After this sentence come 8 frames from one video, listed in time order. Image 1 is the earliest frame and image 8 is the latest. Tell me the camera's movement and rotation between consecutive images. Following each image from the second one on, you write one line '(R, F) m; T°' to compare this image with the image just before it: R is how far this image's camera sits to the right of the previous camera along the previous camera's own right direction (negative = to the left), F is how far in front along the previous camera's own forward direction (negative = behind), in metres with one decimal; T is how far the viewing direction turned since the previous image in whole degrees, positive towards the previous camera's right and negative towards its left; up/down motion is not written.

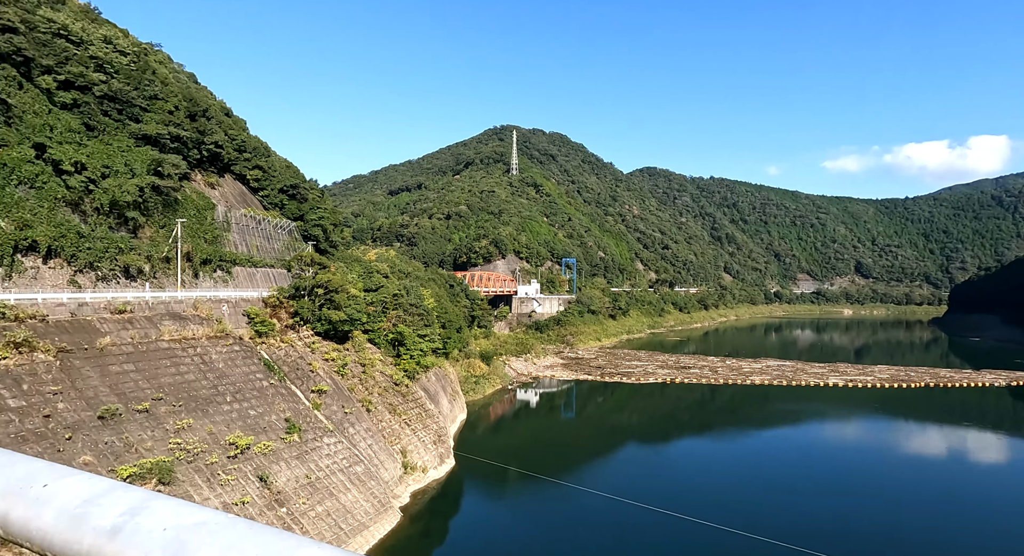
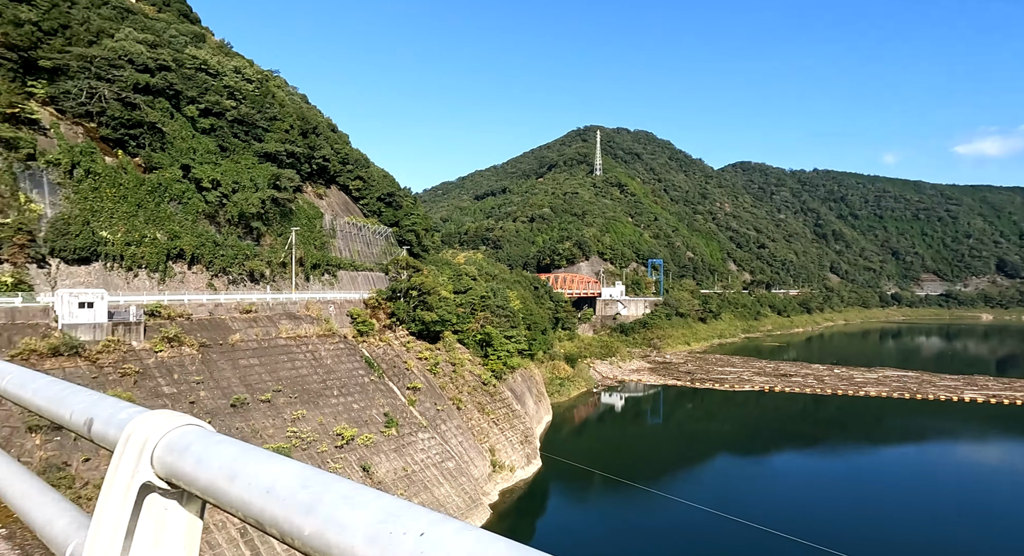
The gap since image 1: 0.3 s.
(-0.2, -1.0) m; -8°
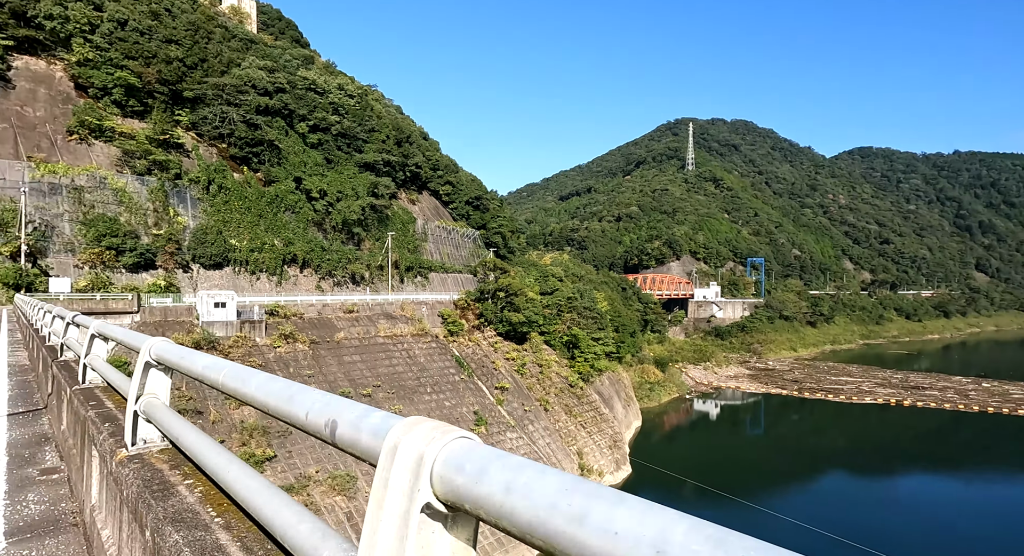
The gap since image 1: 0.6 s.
(-0.1, -0.7) m; -8°
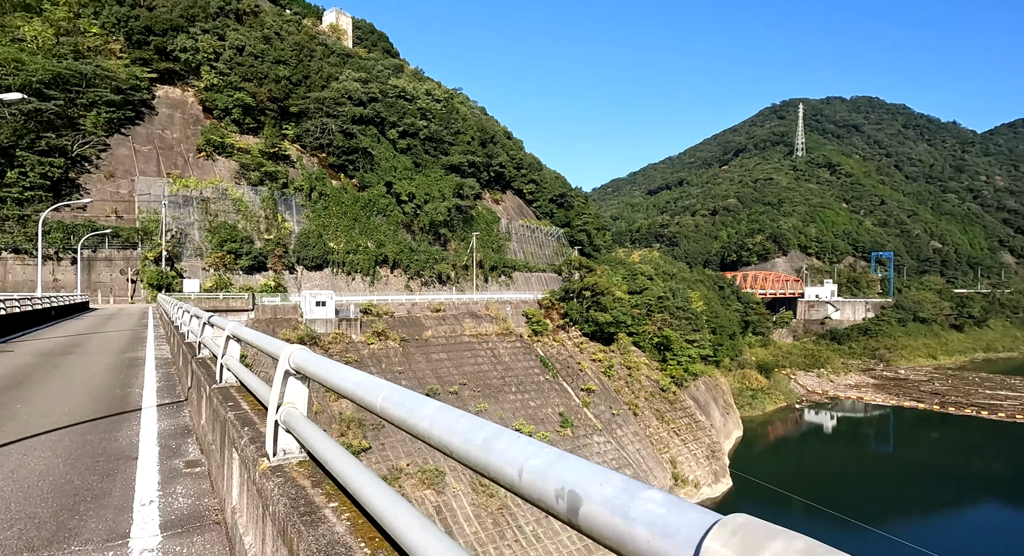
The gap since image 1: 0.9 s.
(-0.2, +0.5) m; -8°
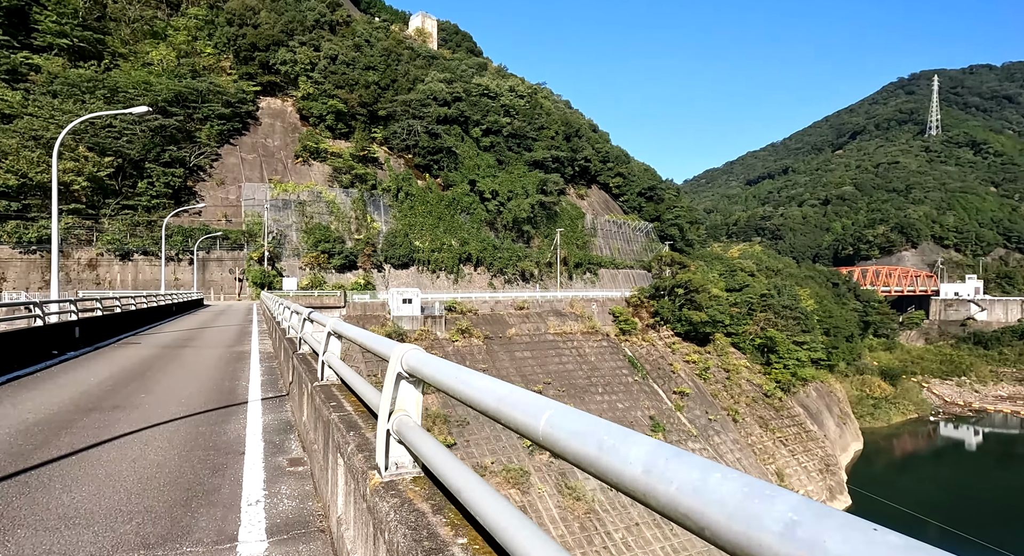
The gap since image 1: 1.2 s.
(-0.3, +0.6) m; -8°
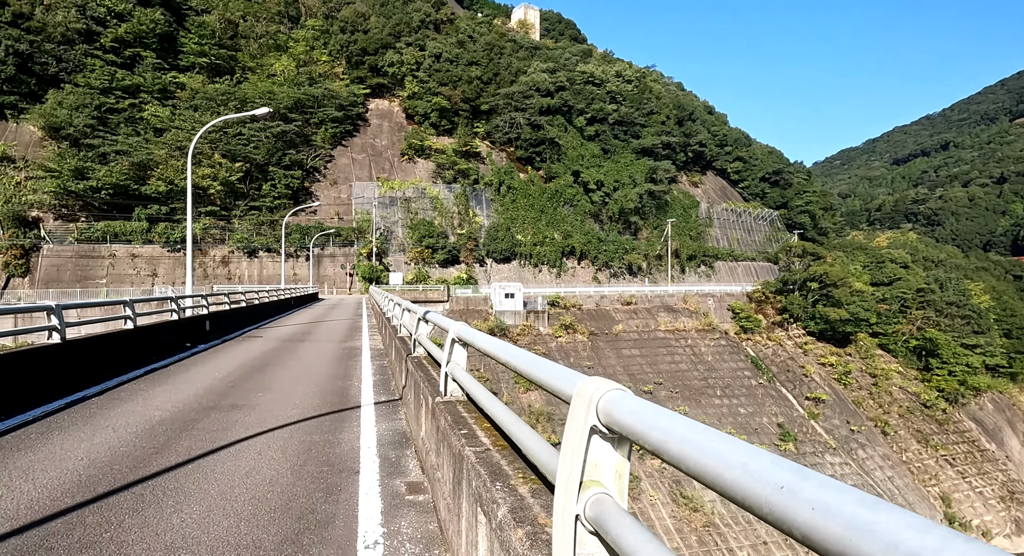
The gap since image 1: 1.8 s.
(-0.4, +0.9) m; -10°
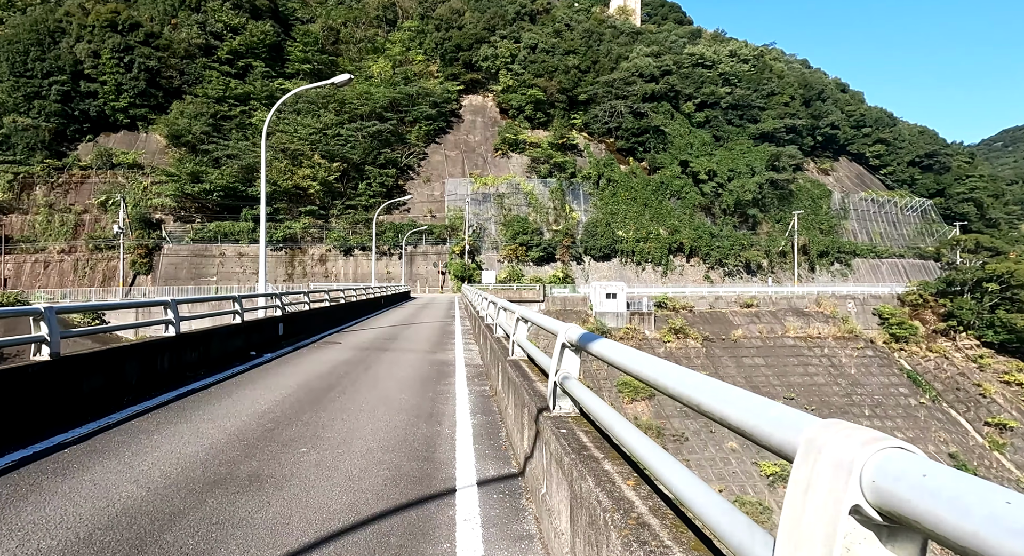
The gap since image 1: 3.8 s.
(-0.6, +2.4) m; -9°
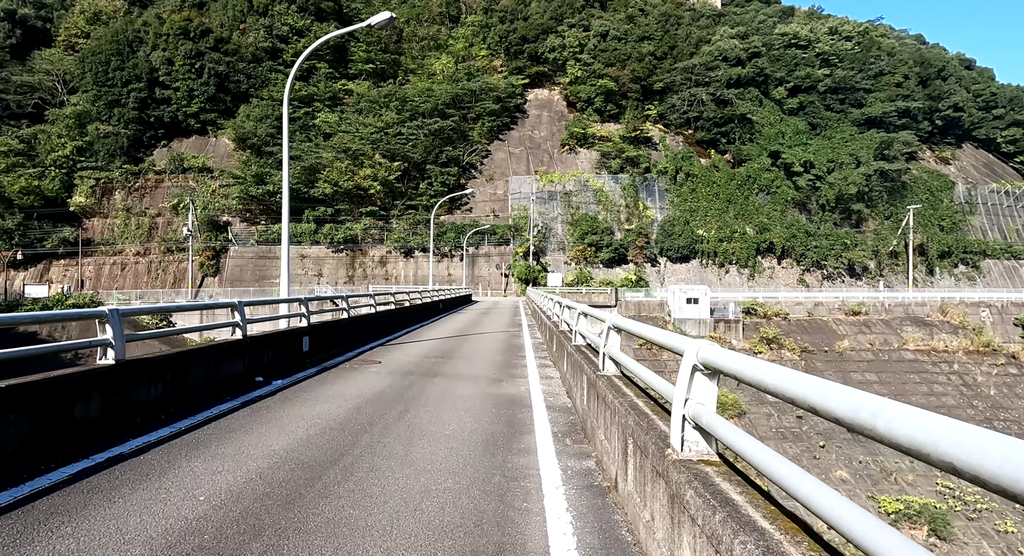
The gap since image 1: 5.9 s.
(-0.7, +2.4) m; -6°
